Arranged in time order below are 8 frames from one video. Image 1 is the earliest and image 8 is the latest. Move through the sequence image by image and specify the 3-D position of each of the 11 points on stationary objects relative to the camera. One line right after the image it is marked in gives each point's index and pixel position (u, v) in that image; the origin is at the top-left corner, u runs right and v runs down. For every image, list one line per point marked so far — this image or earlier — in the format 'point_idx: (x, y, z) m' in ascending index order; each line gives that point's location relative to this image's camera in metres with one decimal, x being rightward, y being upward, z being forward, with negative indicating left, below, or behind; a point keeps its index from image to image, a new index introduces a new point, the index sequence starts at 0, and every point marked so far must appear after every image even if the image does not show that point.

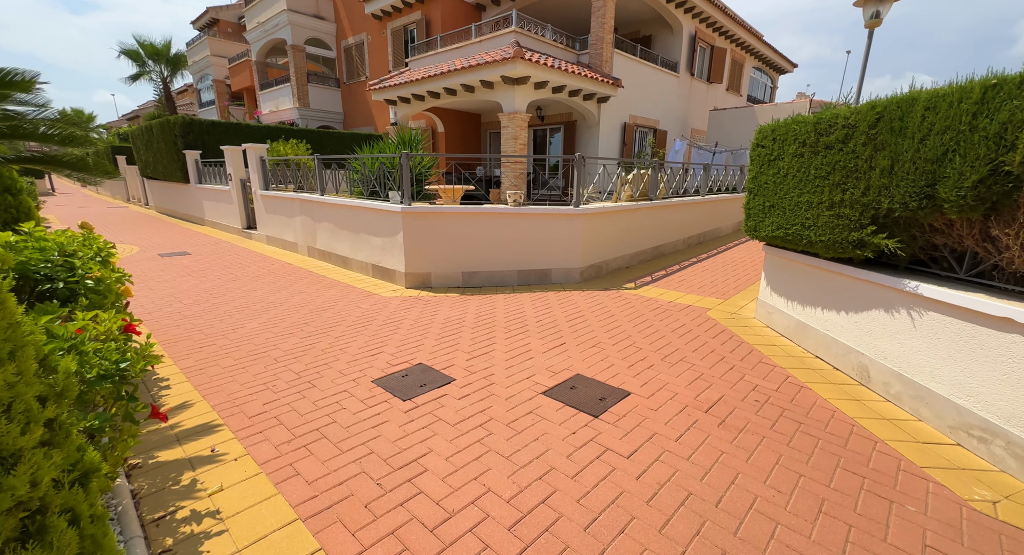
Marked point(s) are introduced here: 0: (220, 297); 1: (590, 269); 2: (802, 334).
0: (-4.0, -0.3, +6.3) m
1: (+1.3, +0.1, +7.3) m
2: (+2.7, -0.5, +4.3) m
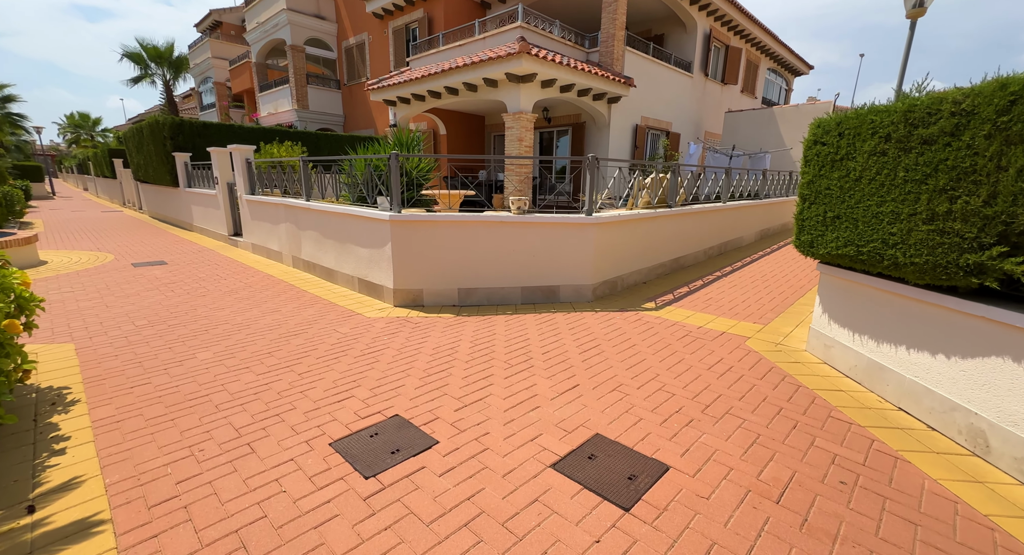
0: (-3.9, -0.5, +5.5) m
1: (+1.3, -0.1, +6.5) m
2: (+2.7, -0.7, +3.4) m
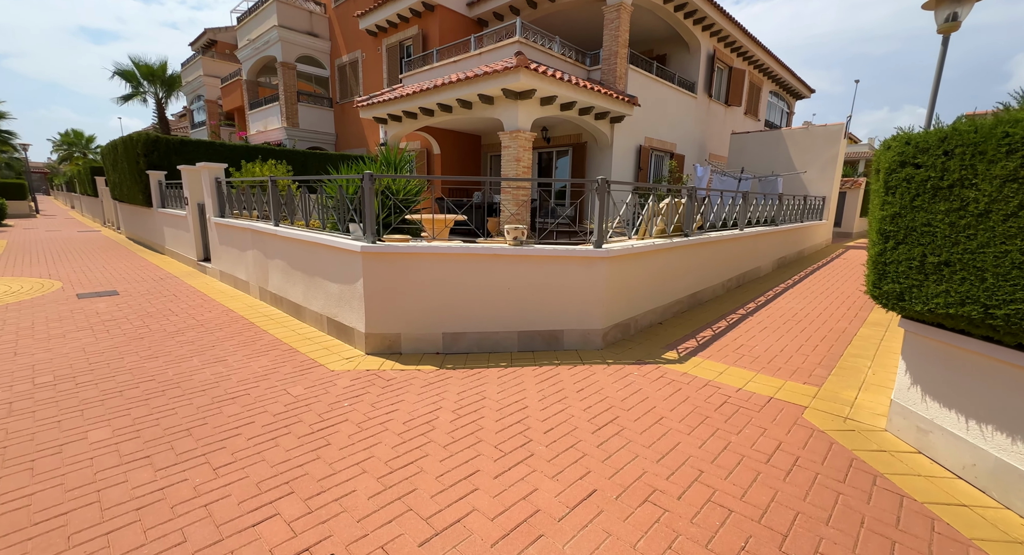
0: (-4.0, -0.9, +4.5) m
1: (+1.2, -0.6, +5.5) m
2: (+2.6, -1.1, +2.4) m
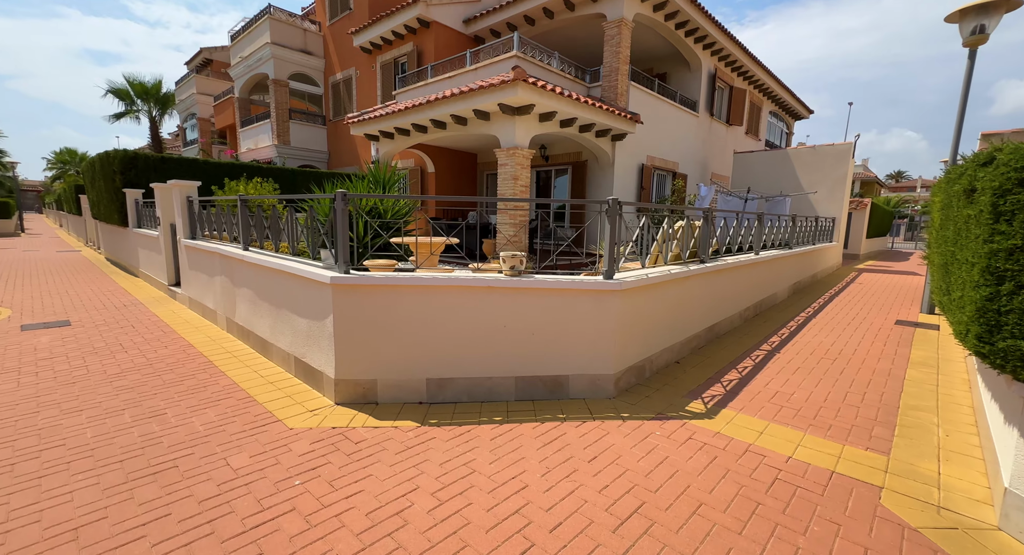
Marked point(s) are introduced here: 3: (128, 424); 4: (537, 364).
0: (-4.0, -1.2, +3.7) m
1: (+1.2, -1.0, +4.8) m
2: (+2.6, -1.4, +1.6) m
3: (-3.2, -1.2, +3.8) m
4: (+0.2, -0.8, +4.5) m
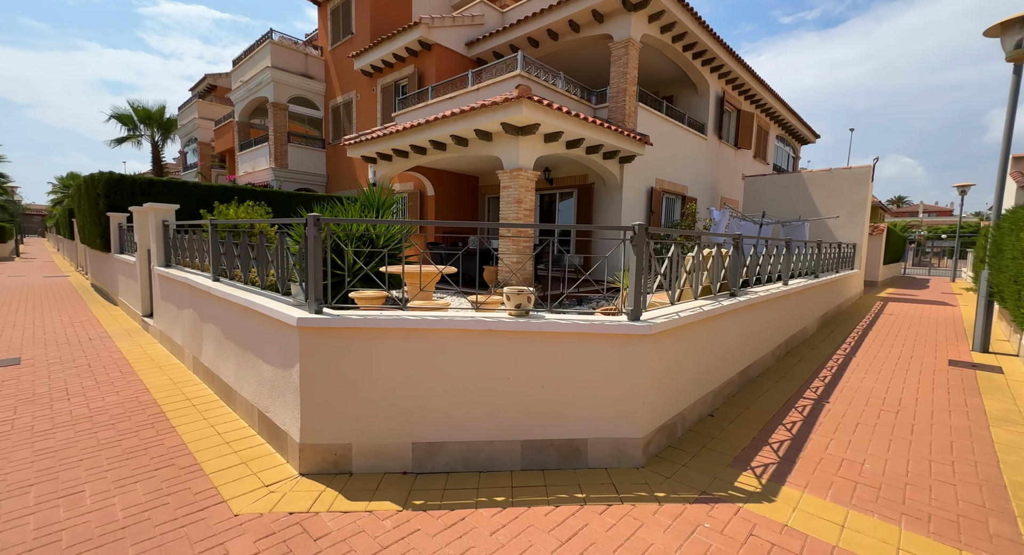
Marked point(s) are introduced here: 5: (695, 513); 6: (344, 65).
0: (-4.0, -1.5, +2.8) m
1: (+1.2, -1.3, +3.9) m
2: (+2.7, -1.5, +0.8) m
3: (-3.1, -1.5, +3.0) m
4: (+0.3, -1.2, +3.7) m
5: (+1.2, -1.5, +3.0) m
6: (-7.2, +9.1, +19.8) m
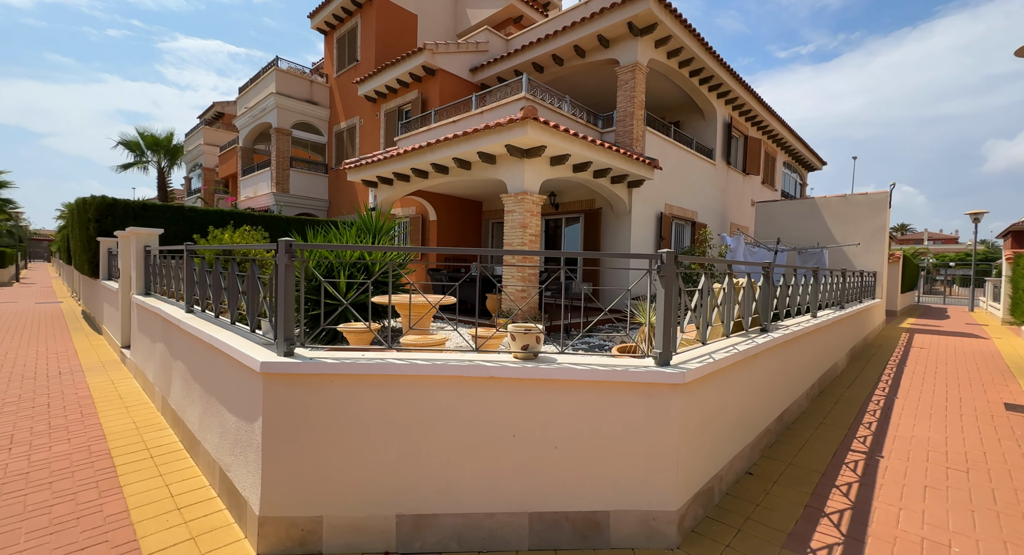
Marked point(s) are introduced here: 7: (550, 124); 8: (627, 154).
0: (-3.9, -1.6, +2.2) m
1: (+1.3, -1.6, +3.3) m
2: (+2.7, -1.6, +0.1) m
3: (-3.1, -1.7, +2.3) m
4: (+0.3, -1.4, +3.0) m
5: (+1.2, -1.7, +2.4) m
6: (-7.0, +8.0, +19.7) m
7: (+0.7, +2.8, +8.6) m
8: (+2.5, +2.7, +10.1) m
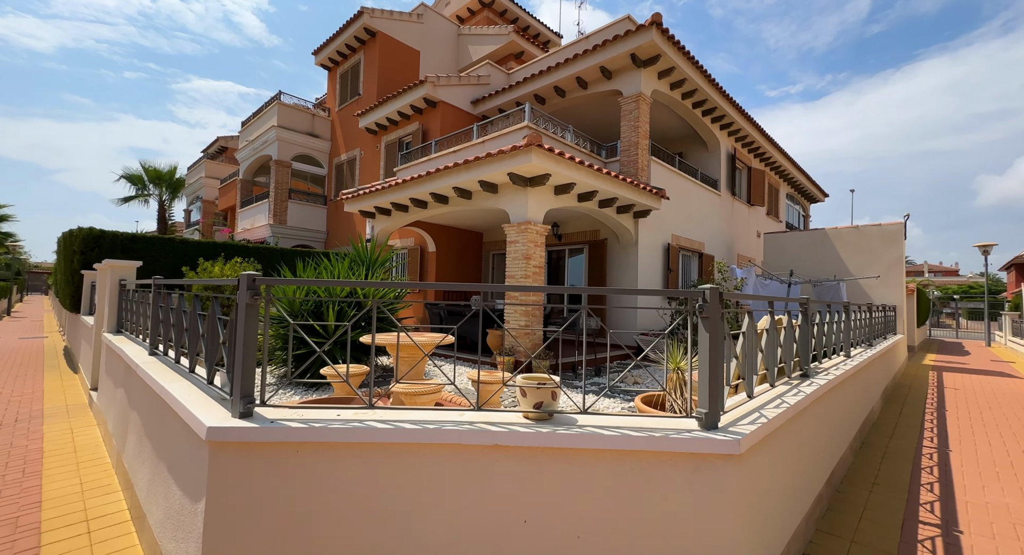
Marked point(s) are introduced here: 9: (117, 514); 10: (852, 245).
0: (-3.9, -1.8, +1.5) m
1: (+1.3, -1.8, +2.6) m
2: (+2.7, -1.6, -0.6) m
3: (-3.0, -1.9, +1.6) m
4: (+0.4, -1.6, +2.3) m
5: (+1.3, -1.9, +1.7) m
6: (-6.9, +6.5, +19.7) m
7: (+0.8, +2.2, +8.2) m
8: (+2.6, +2.0, +9.7) m
9: (-3.3, -2.0, +3.9) m
10: (+10.0, +1.0, +13.5) m
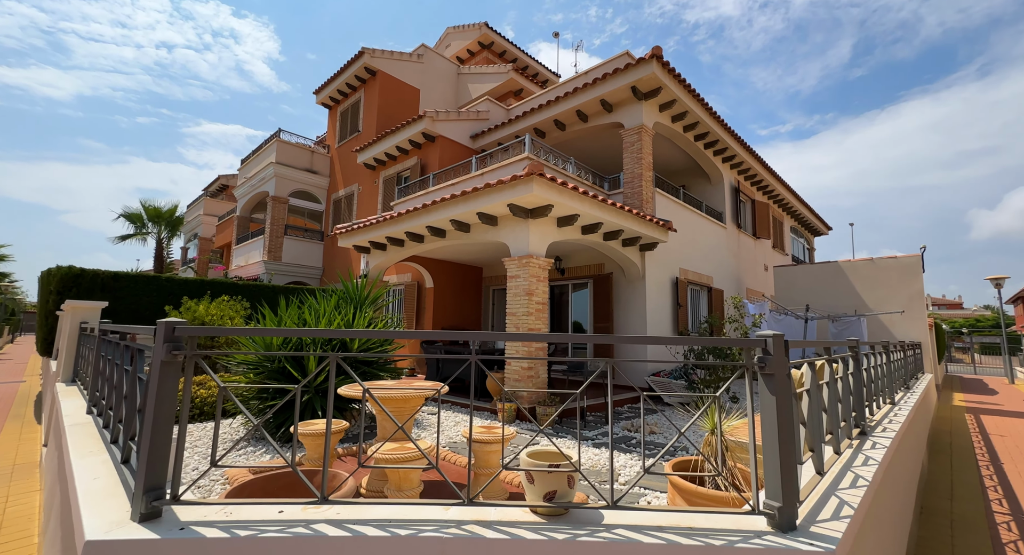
0: (-3.9, -1.9, +0.8) m
1: (+1.4, -2.0, +1.8) m
2: (+2.7, -1.6, -1.3) m
3: (-3.0, -2.0, +0.9) m
4: (+0.4, -1.8, +1.6) m
5: (+1.3, -2.0, +0.9) m
6: (-6.9, +5.0, +19.5) m
7: (+0.8, +1.6, +7.7) m
8: (+2.6, +1.2, +9.2) m
9: (-3.3, -2.3, +3.1) m
10: (+10.0, 0.0, +12.9) m
